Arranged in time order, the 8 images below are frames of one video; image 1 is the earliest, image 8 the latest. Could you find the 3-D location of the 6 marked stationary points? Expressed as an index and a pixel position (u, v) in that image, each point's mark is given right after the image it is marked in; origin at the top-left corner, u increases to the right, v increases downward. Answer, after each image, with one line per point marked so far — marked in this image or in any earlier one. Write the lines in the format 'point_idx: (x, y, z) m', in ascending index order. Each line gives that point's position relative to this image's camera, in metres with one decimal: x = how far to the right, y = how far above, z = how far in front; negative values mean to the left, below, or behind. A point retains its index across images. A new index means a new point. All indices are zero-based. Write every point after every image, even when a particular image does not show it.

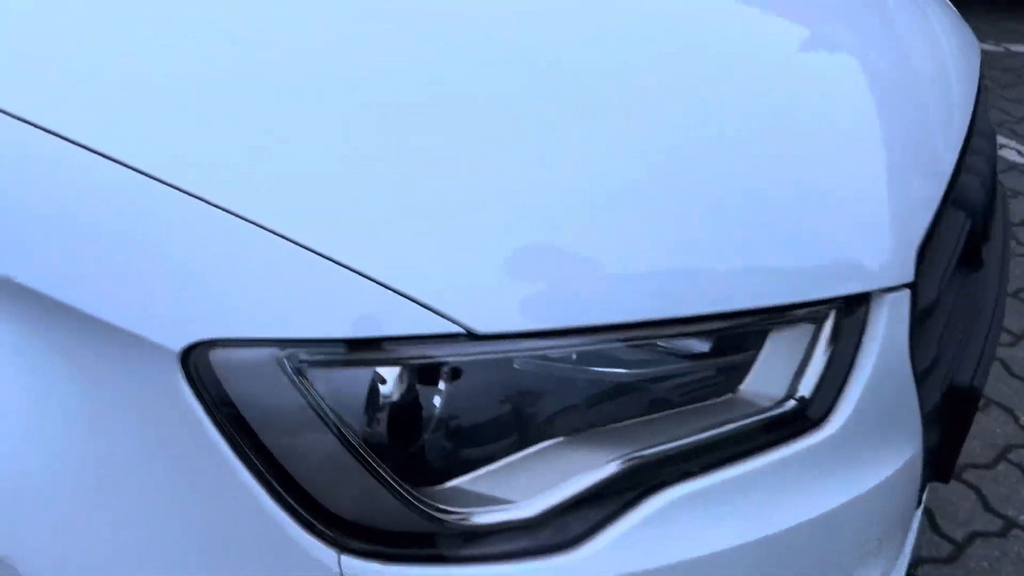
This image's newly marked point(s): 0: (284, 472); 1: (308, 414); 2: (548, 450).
0: (-0.2, -0.1, +0.6) m
1: (-0.1, -0.1, +0.5) m
2: (0.0, -0.1, +0.6) m
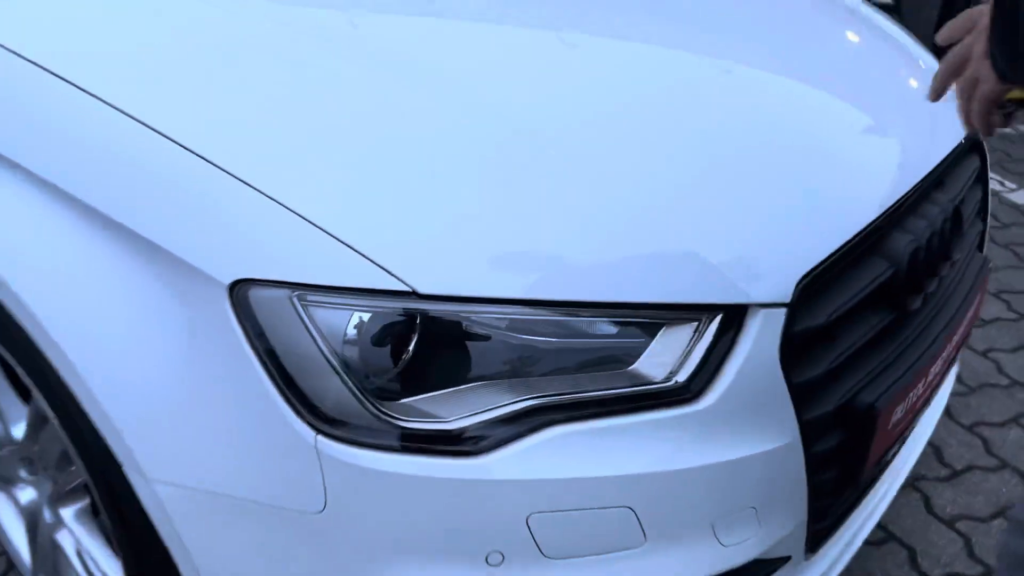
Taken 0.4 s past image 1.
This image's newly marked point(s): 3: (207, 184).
0: (-0.2, -0.1, +0.8) m
1: (-0.2, 0.0, +0.8) m
2: (0.0, -0.1, +0.9) m
3: (-0.3, +0.1, +0.8) m
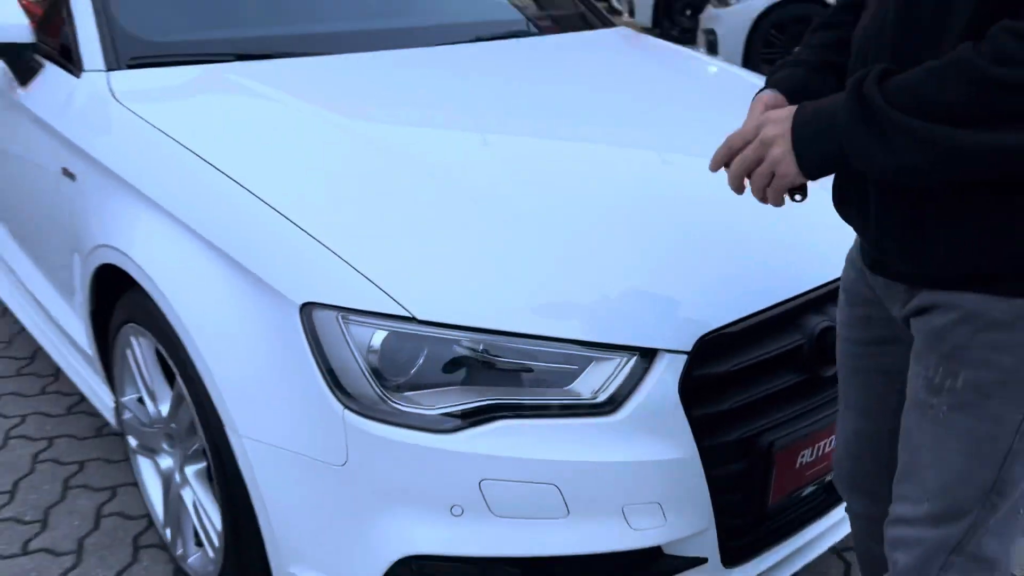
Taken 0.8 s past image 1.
0: (-0.3, -0.1, +1.2) m
1: (-0.2, -0.1, +1.2) m
2: (-0.1, -0.1, +1.2) m
3: (-0.3, +0.1, +1.3) m
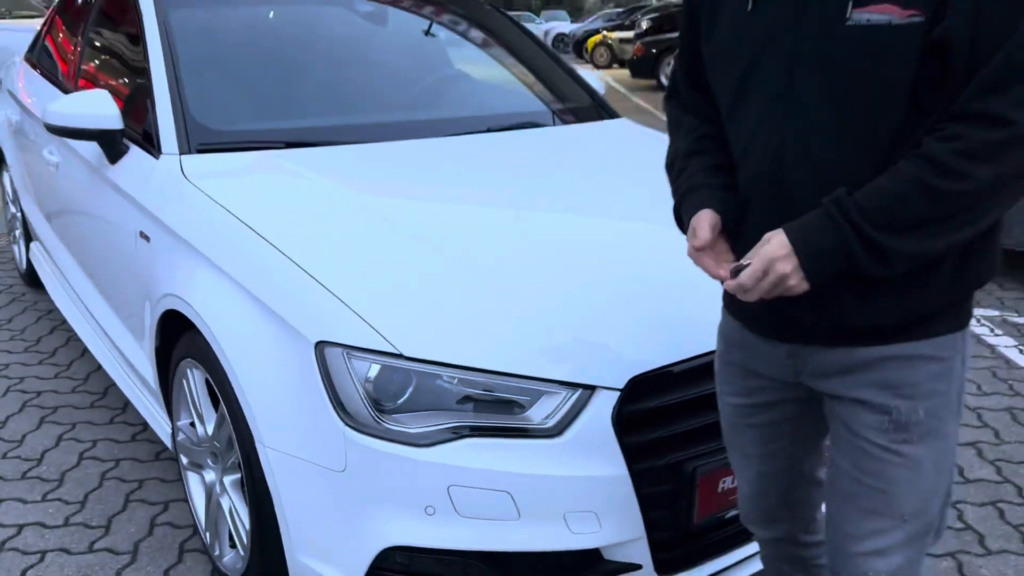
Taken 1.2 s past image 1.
0: (-0.3, -0.2, +1.6) m
1: (-0.3, -0.1, +1.6) m
2: (-0.1, -0.2, +1.6) m
3: (-0.4, 0.0, +1.6) m
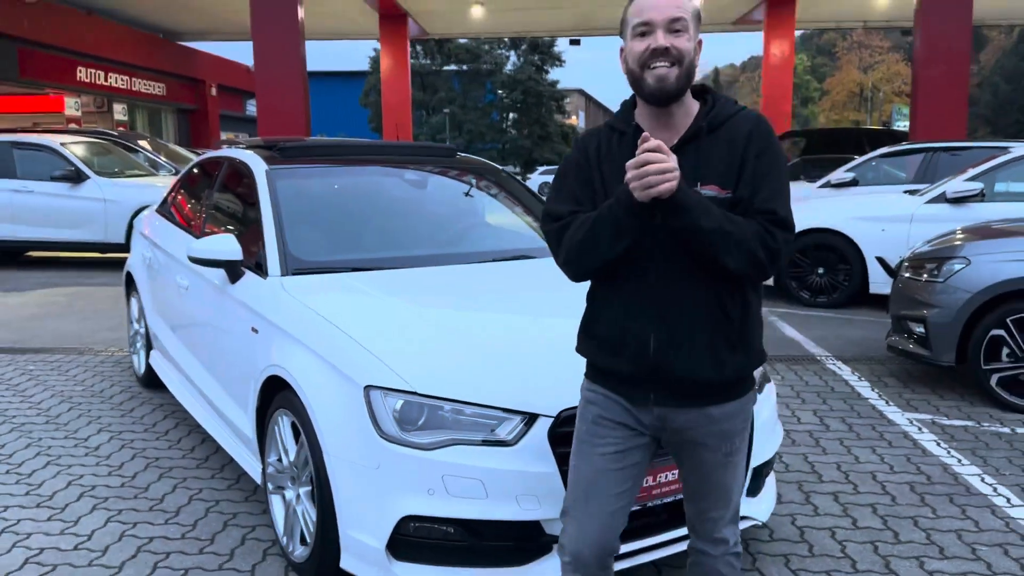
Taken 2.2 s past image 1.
0: (-0.4, -0.4, +2.5) m
1: (-0.4, -0.3, +2.5) m
2: (-0.2, -0.4, +2.5) m
3: (-0.4, -0.2, +2.6) m
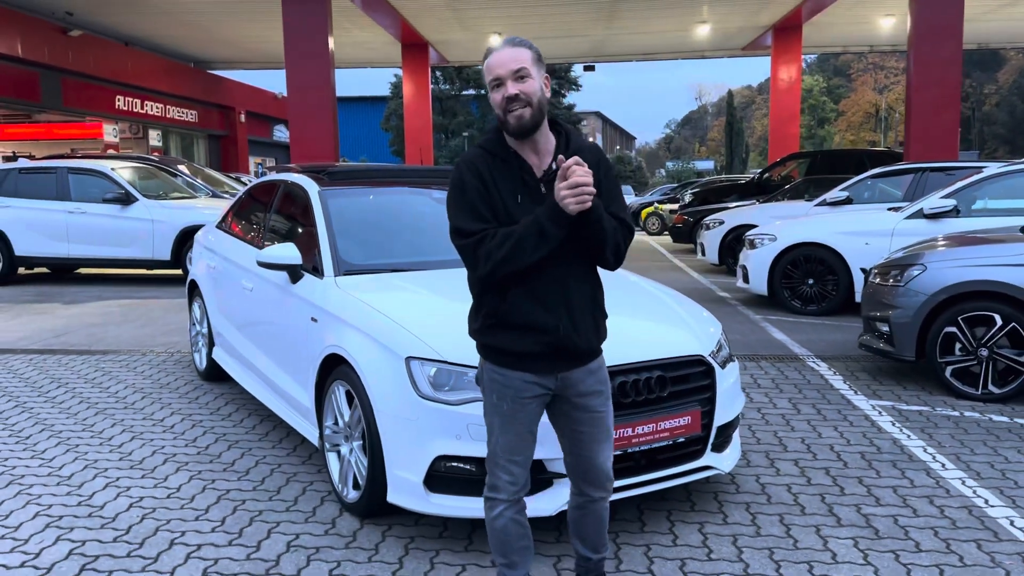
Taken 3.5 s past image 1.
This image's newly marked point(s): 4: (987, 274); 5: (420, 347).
0: (-0.4, -0.3, +3.2) m
1: (-0.3, -0.3, +3.2) m
2: (-0.2, -0.4, +3.2) m
3: (-0.4, -0.2, +3.3) m
4: (+2.8, +0.1, +5.1) m
5: (-0.3, -0.2, +3.2) m
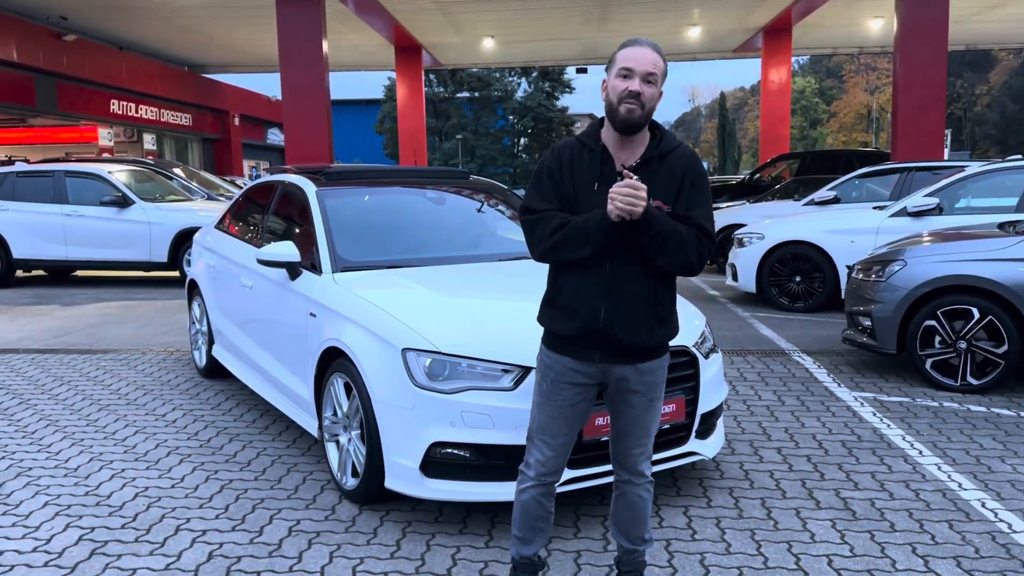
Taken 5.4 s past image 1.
0: (-0.4, -0.3, +3.3) m
1: (-0.4, -0.3, +3.3) m
2: (-0.2, -0.3, +3.3) m
3: (-0.4, -0.2, +3.4) m
4: (+2.7, +0.1, +5.3) m
5: (-0.4, -0.2, +3.4) m
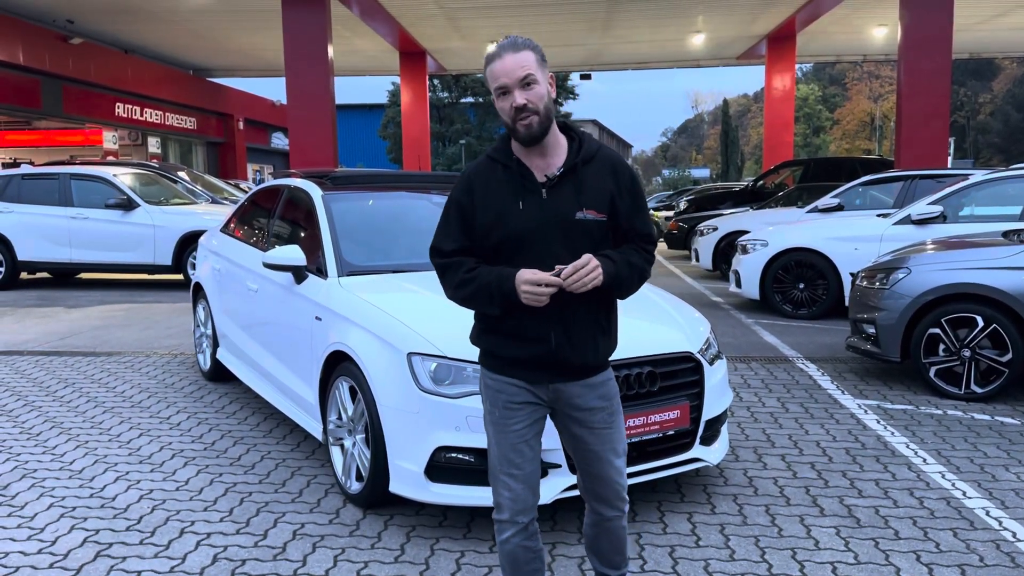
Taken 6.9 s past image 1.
0: (-0.4, -0.3, +3.3) m
1: (-0.4, -0.3, +3.3) m
2: (-0.2, -0.4, +3.3) m
3: (-0.4, -0.2, +3.5) m
4: (+2.8, +0.1, +5.3) m
5: (-0.3, -0.2, +3.4) m
